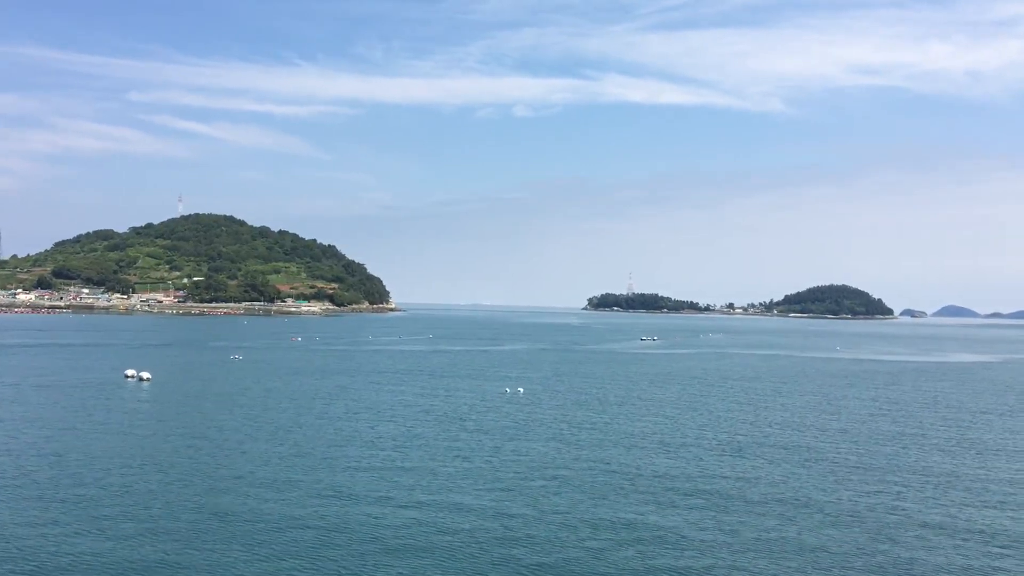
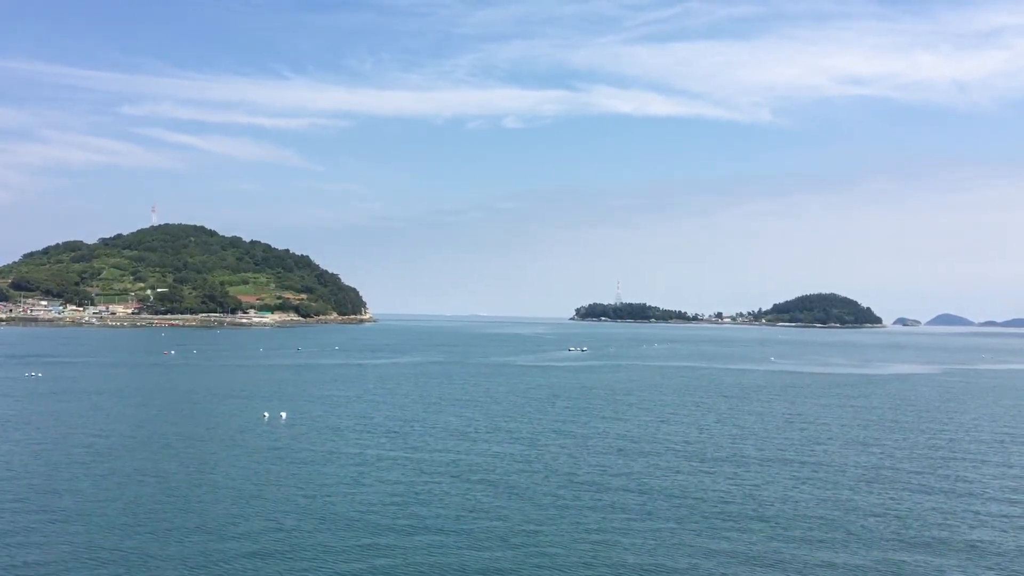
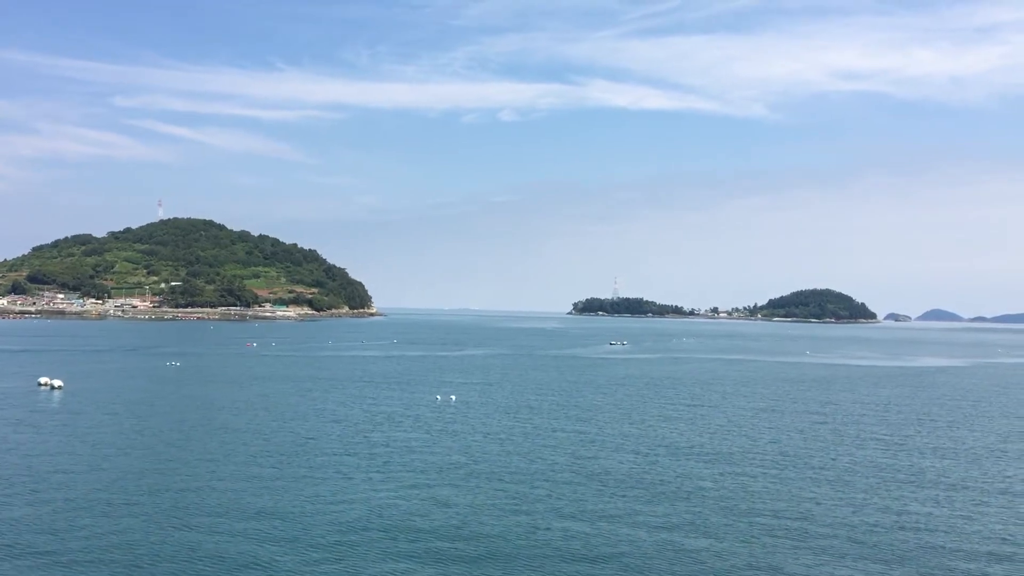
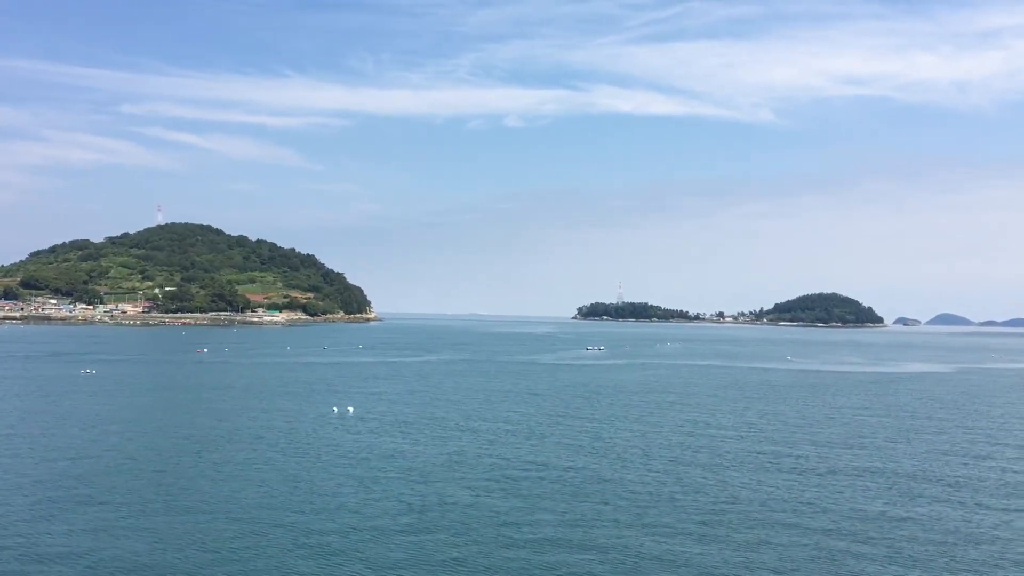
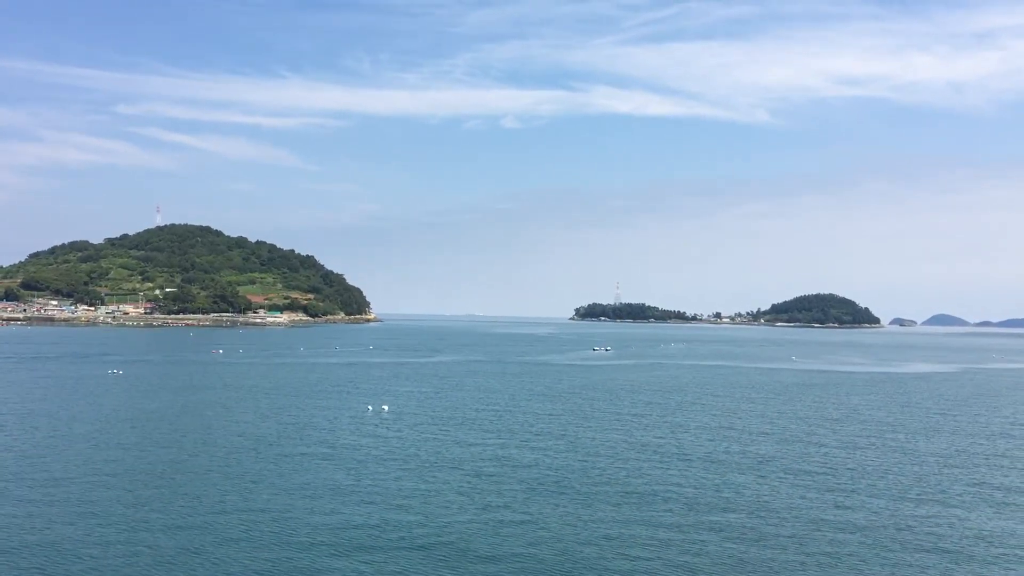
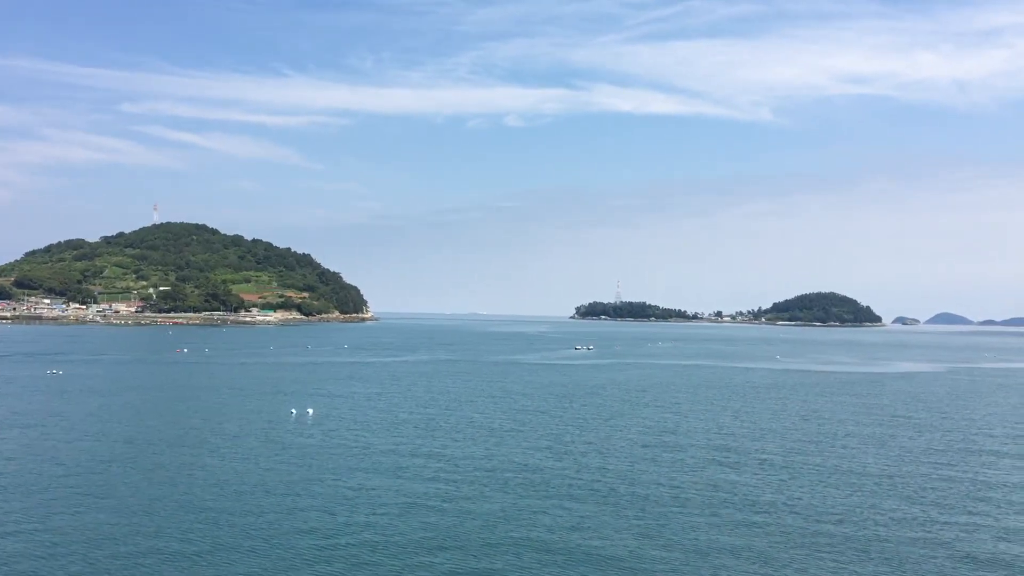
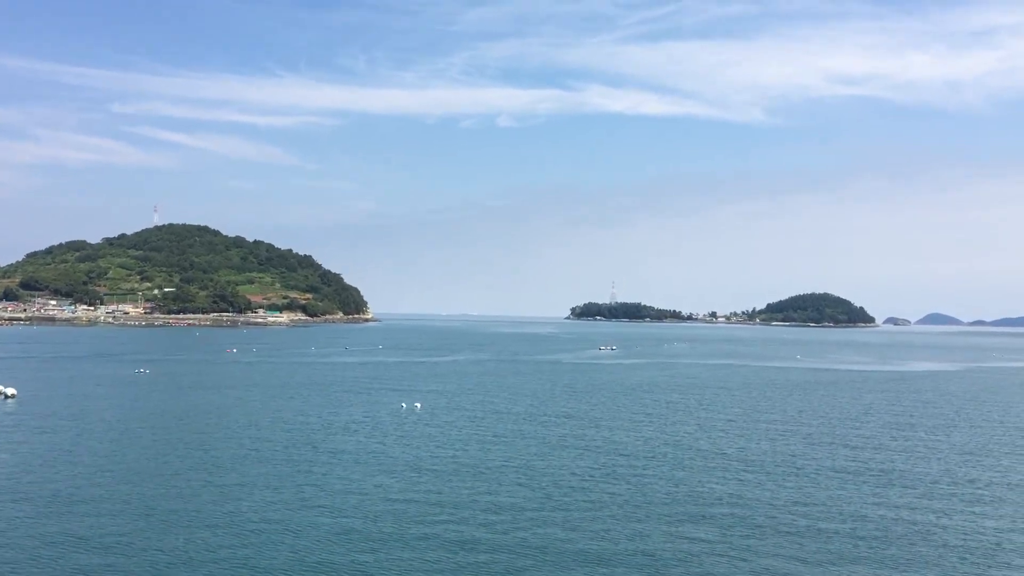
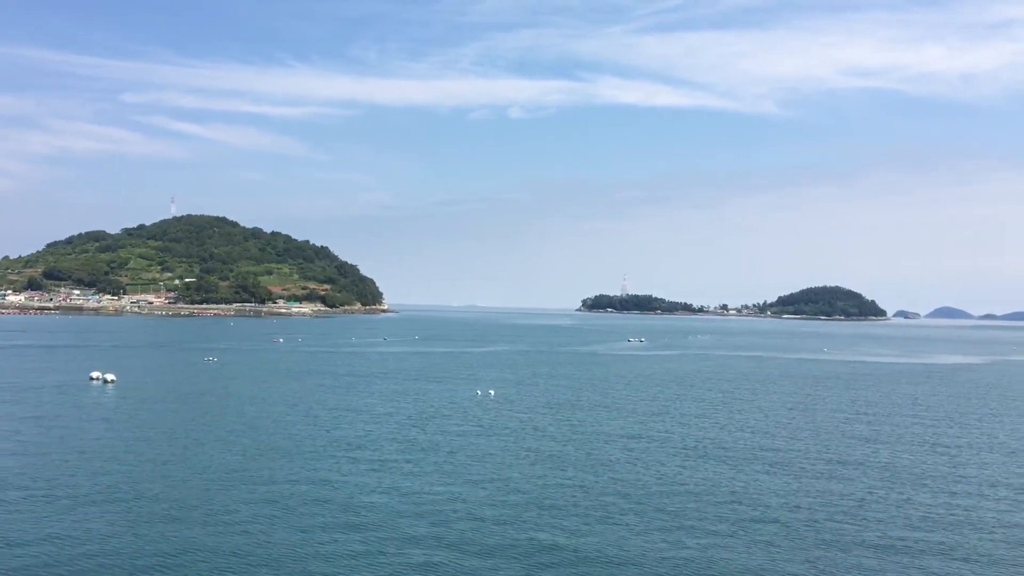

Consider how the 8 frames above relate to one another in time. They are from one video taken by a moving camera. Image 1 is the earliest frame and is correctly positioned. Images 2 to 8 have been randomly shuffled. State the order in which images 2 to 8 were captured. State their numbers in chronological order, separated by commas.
8, 3, 7, 5, 4, 6, 2
